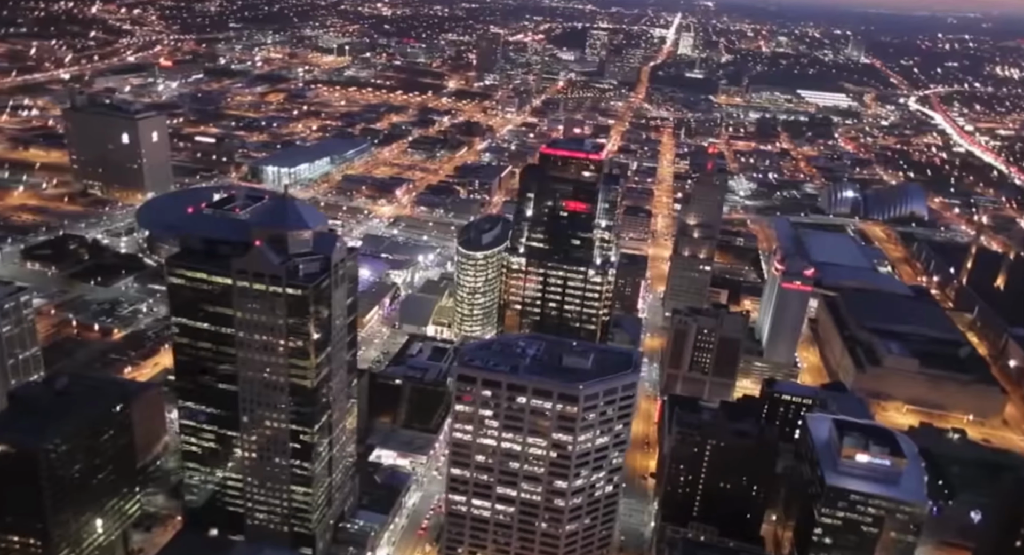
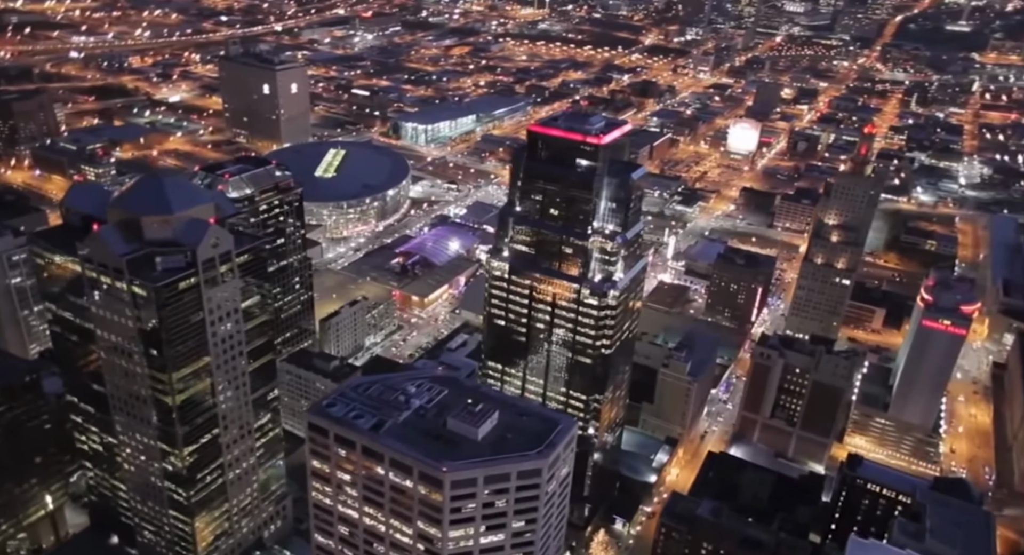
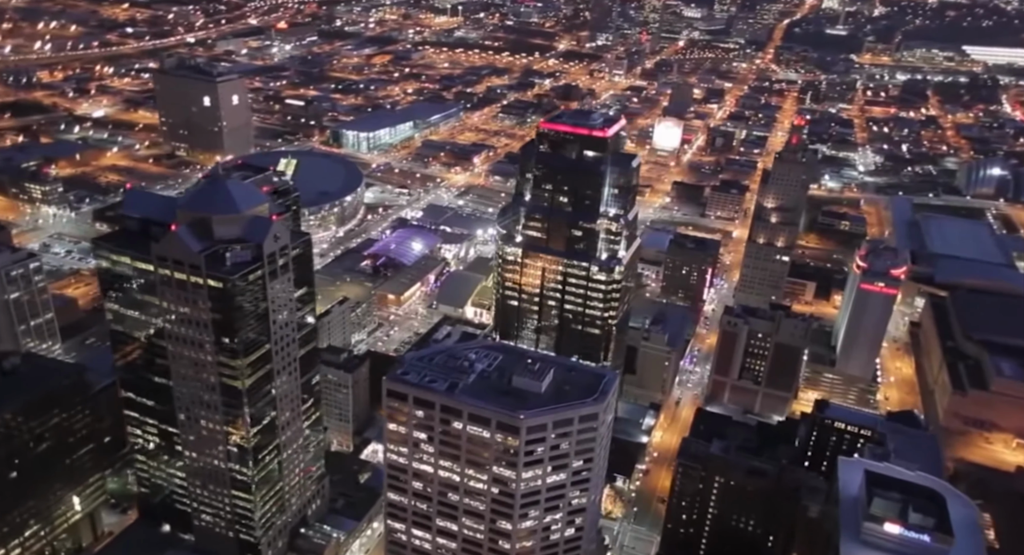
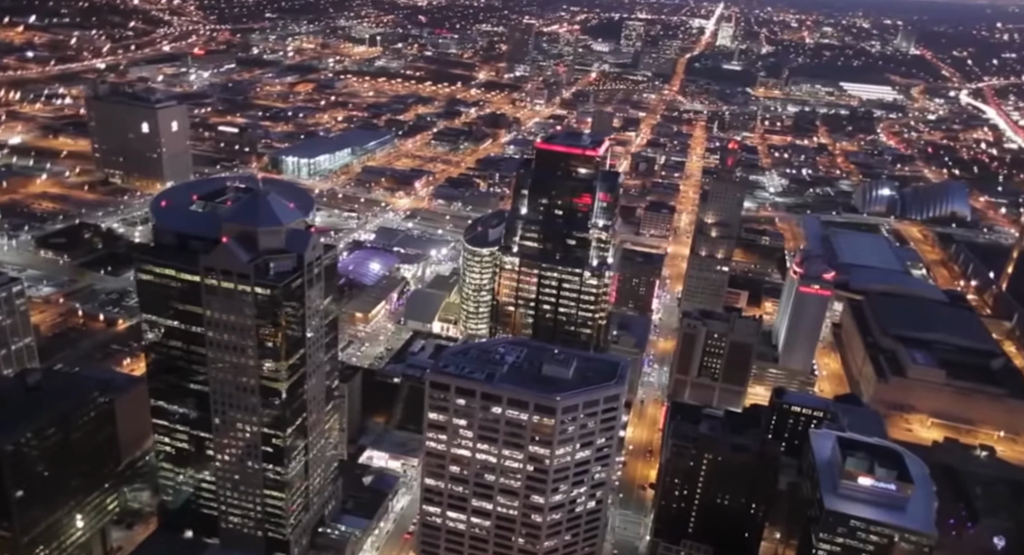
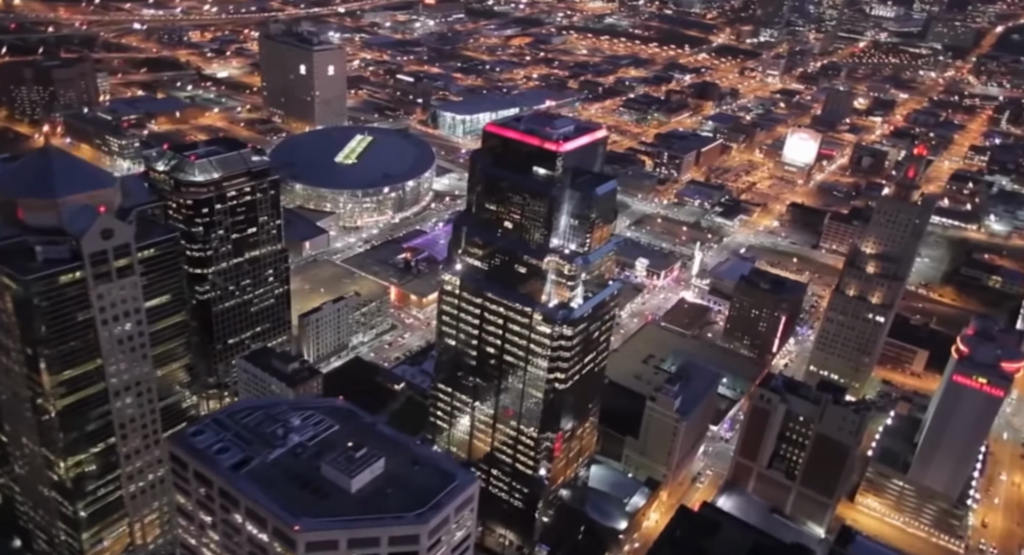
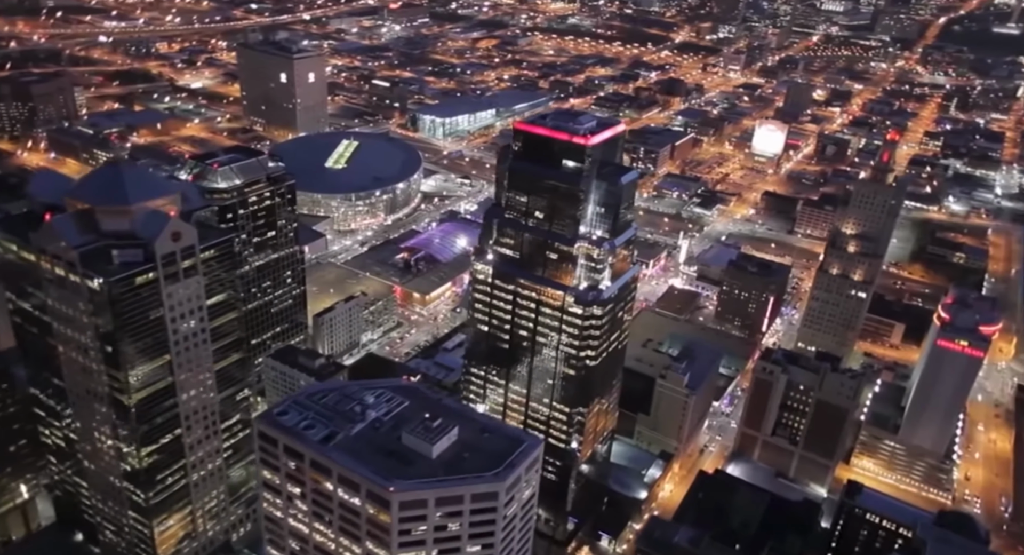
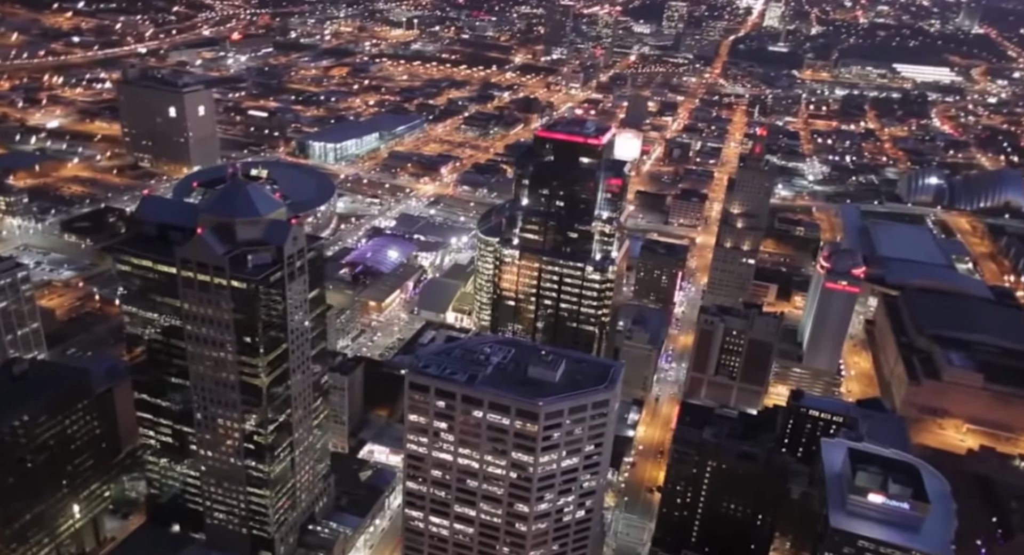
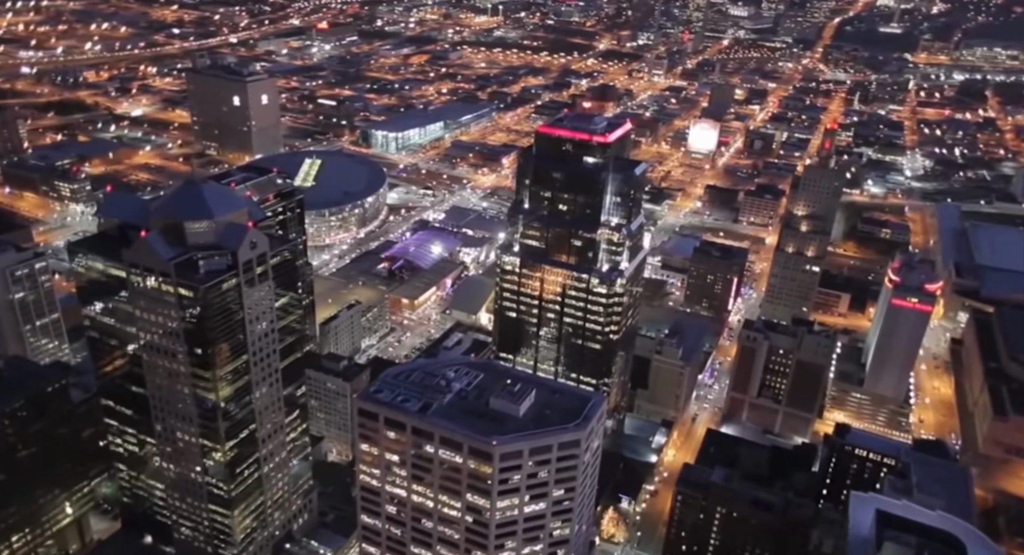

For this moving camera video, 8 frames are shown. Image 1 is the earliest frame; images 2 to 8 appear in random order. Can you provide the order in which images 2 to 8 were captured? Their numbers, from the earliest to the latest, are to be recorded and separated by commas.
4, 7, 3, 8, 2, 6, 5
